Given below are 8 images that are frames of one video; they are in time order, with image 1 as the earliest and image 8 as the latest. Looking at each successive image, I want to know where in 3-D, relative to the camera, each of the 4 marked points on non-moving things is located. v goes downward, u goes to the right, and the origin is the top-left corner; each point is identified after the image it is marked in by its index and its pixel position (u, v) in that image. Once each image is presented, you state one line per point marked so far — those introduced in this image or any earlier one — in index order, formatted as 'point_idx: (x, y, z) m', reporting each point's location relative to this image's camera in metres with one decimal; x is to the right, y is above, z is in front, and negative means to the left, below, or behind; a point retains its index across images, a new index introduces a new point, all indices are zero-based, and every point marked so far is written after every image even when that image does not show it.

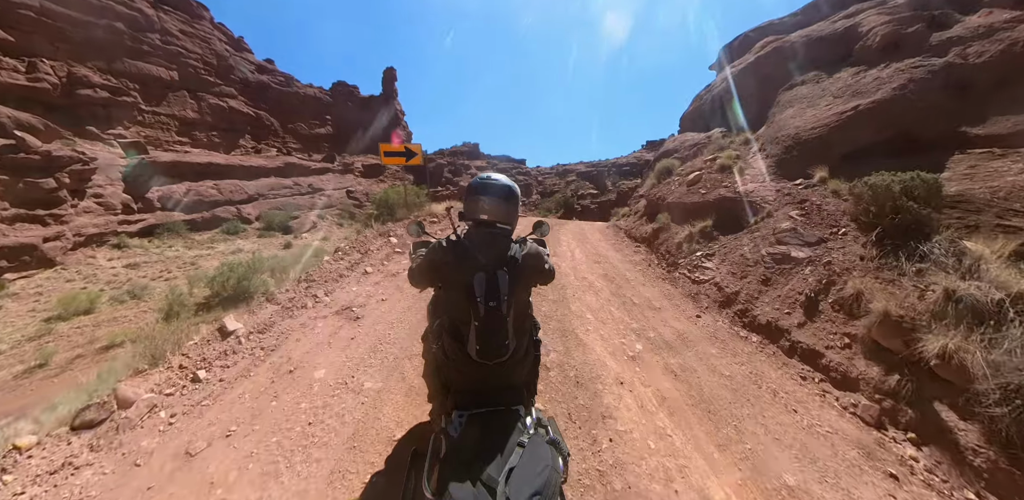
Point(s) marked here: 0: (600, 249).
0: (+2.2, +0.2, +8.3) m
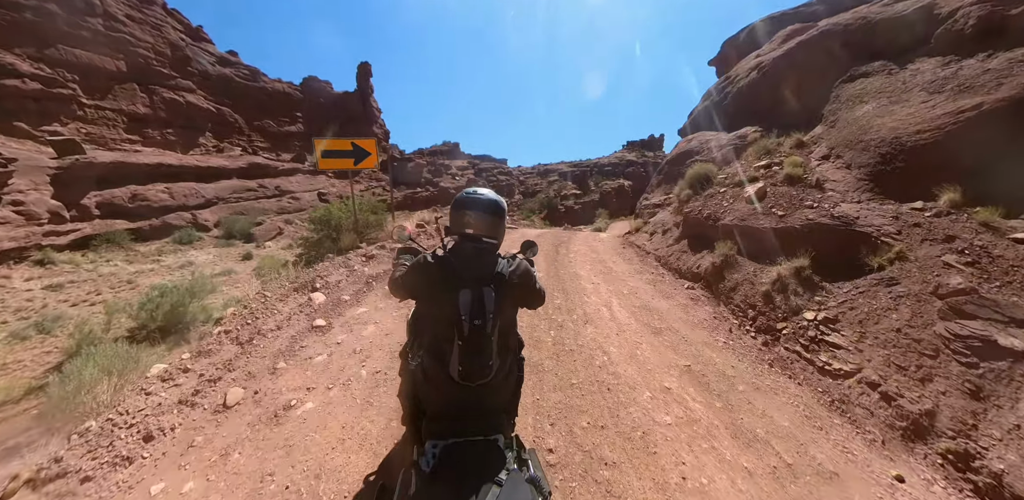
0: (+2.3, -0.7, +5.9) m
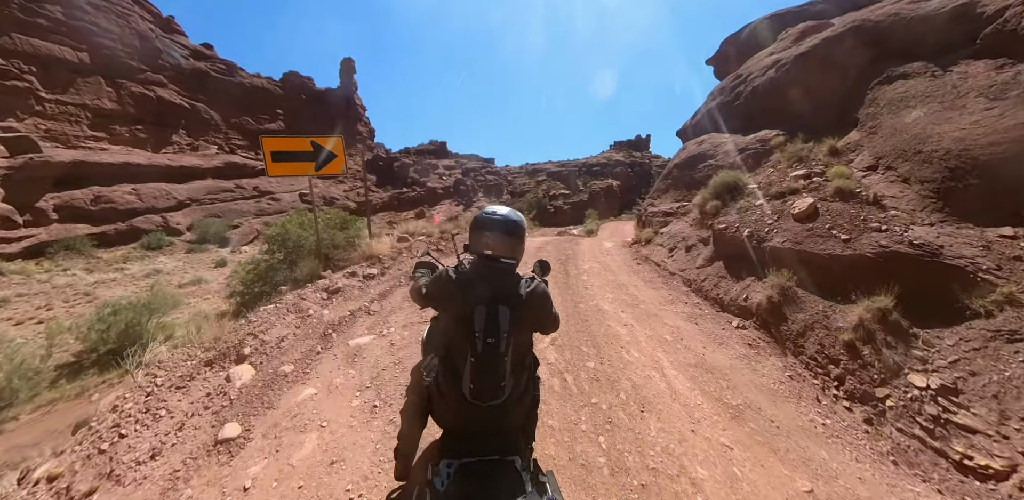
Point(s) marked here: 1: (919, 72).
0: (+2.5, -1.1, +4.8) m
1: (+9.3, +4.0, +8.0) m
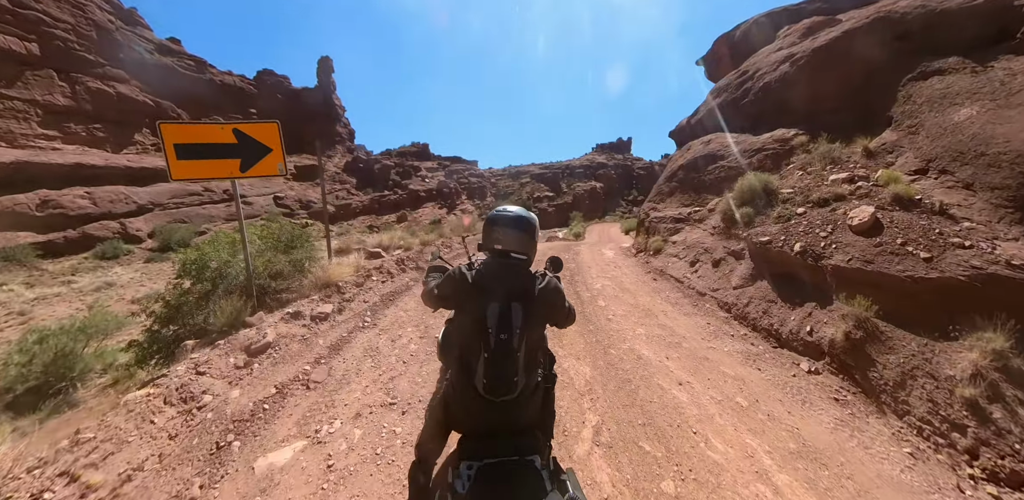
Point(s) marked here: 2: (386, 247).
0: (+2.6, -1.4, +3.7) m
1: (+9.2, +3.8, +7.2) m
2: (-3.4, 0.0, +9.1) m
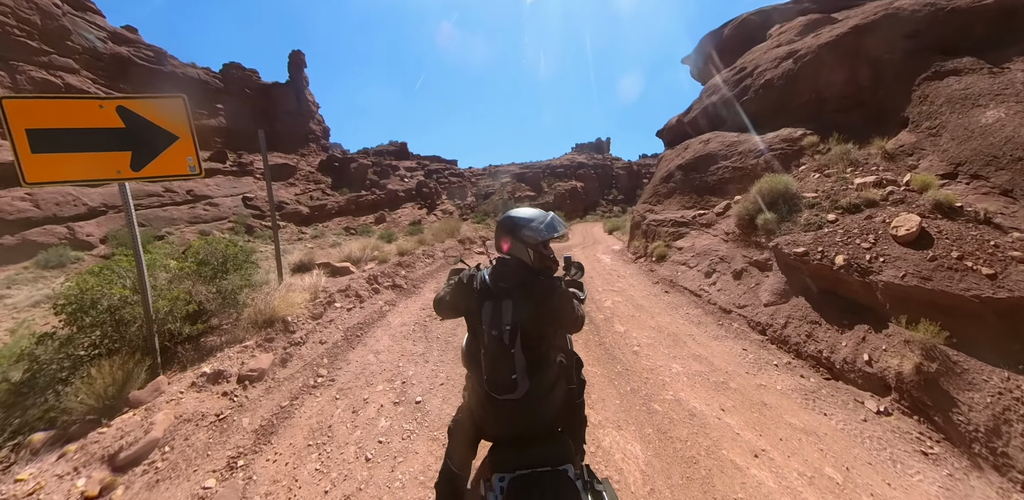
0: (+2.8, -1.6, +3.1) m
1: (+9.2, +3.6, +6.9) m
2: (-3.5, -0.2, +8.1) m
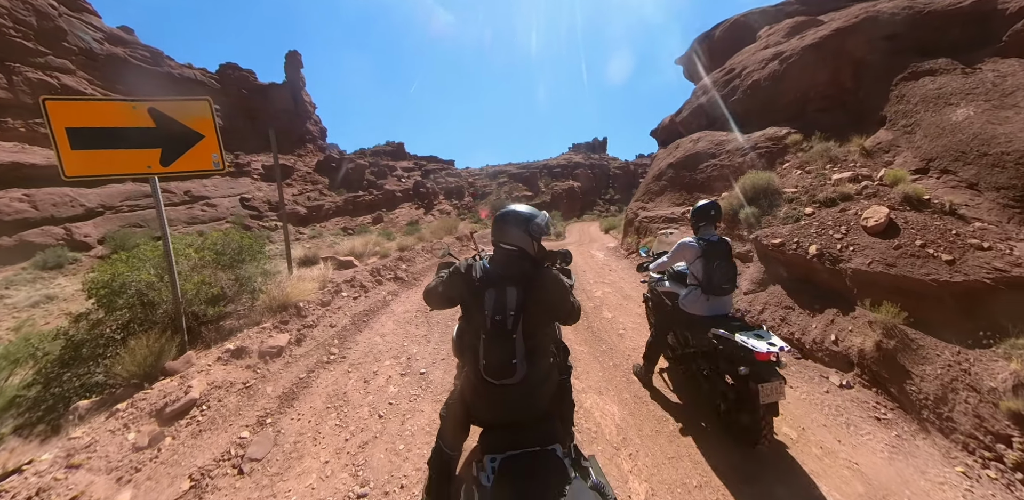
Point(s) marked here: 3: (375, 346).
0: (+2.8, -1.5, +3.4) m
1: (+9.1, +3.8, +7.3) m
2: (-3.6, -0.1, +8.4) m
3: (-1.5, -1.0, +3.8) m
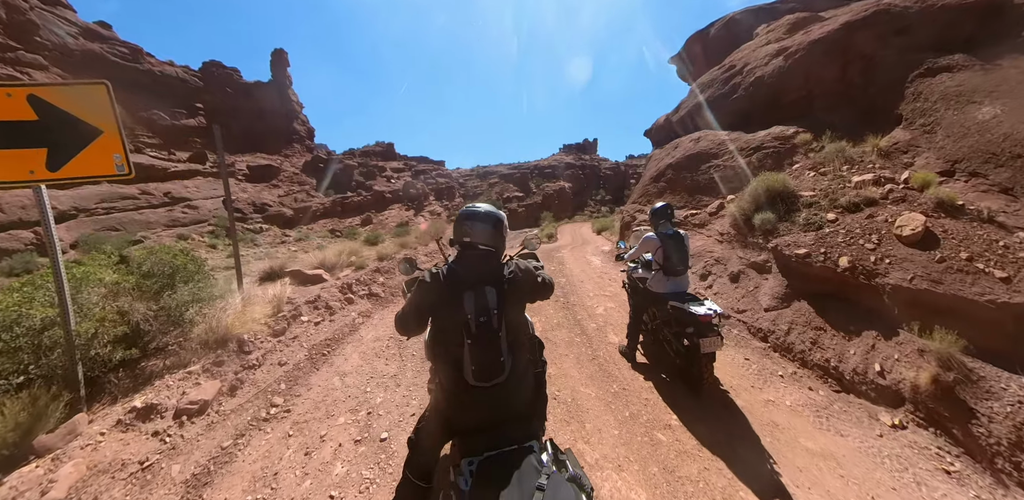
0: (+2.7, -1.6, +2.8) m
1: (+8.9, +3.7, +6.8) m
2: (-3.8, -0.3, +7.7) m
3: (-1.6, -1.2, +3.0) m
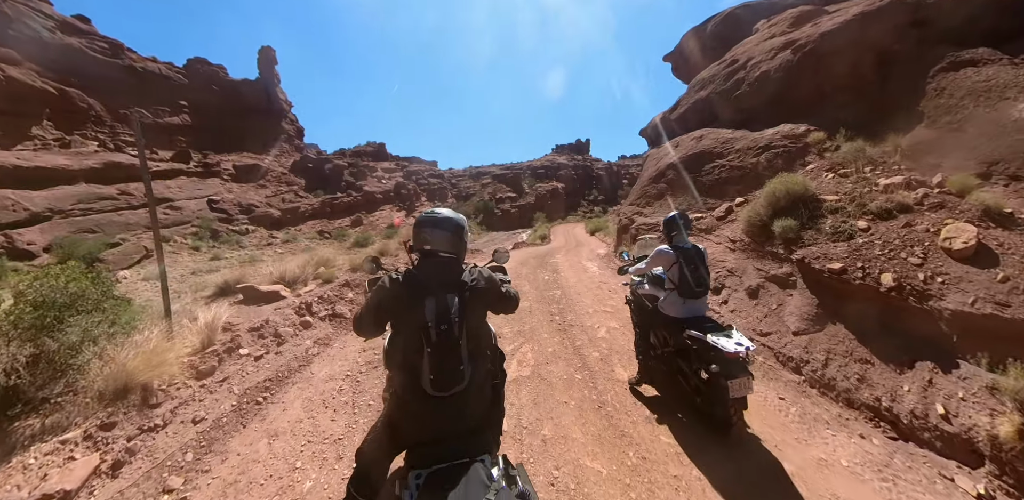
0: (+2.6, -1.8, +2.1) m
1: (+8.7, +3.5, +6.3) m
2: (-4.0, -0.5, +6.9) m
3: (-1.7, -1.4, +2.3) m
